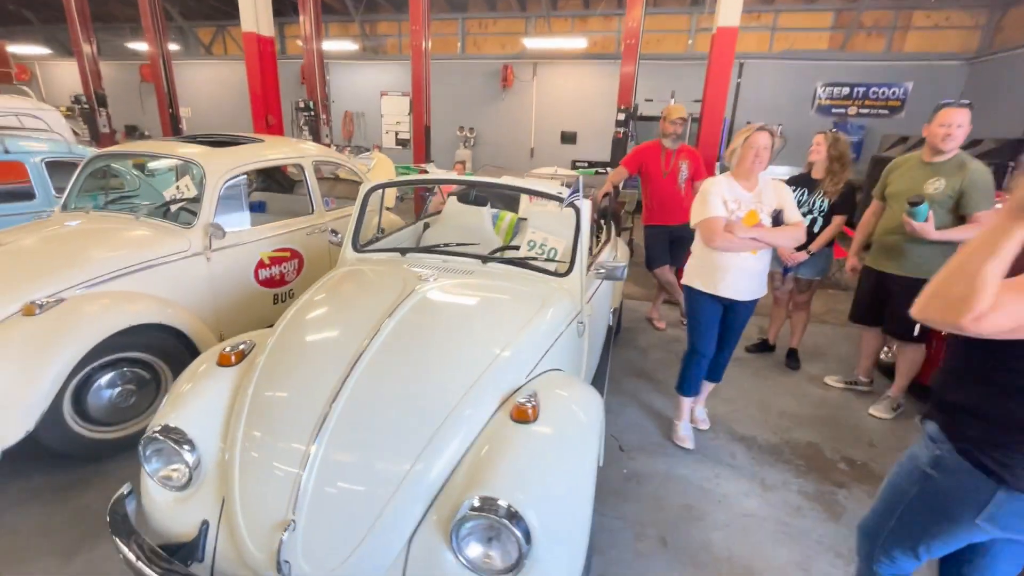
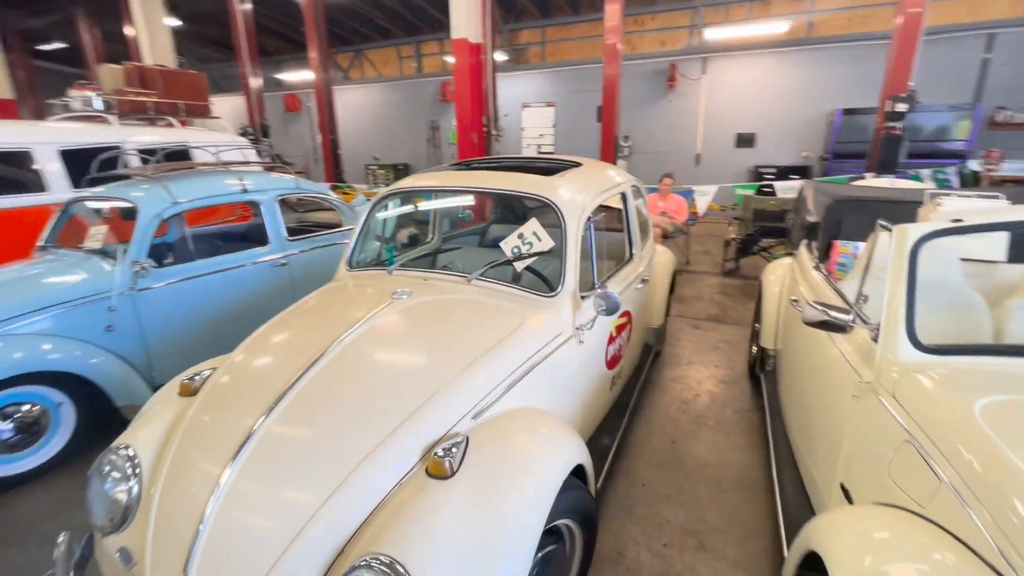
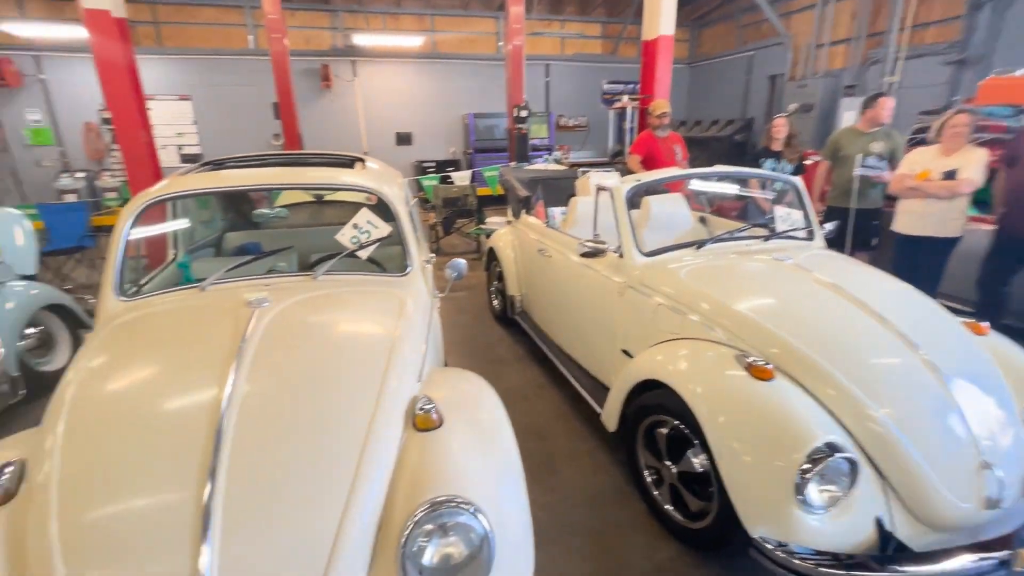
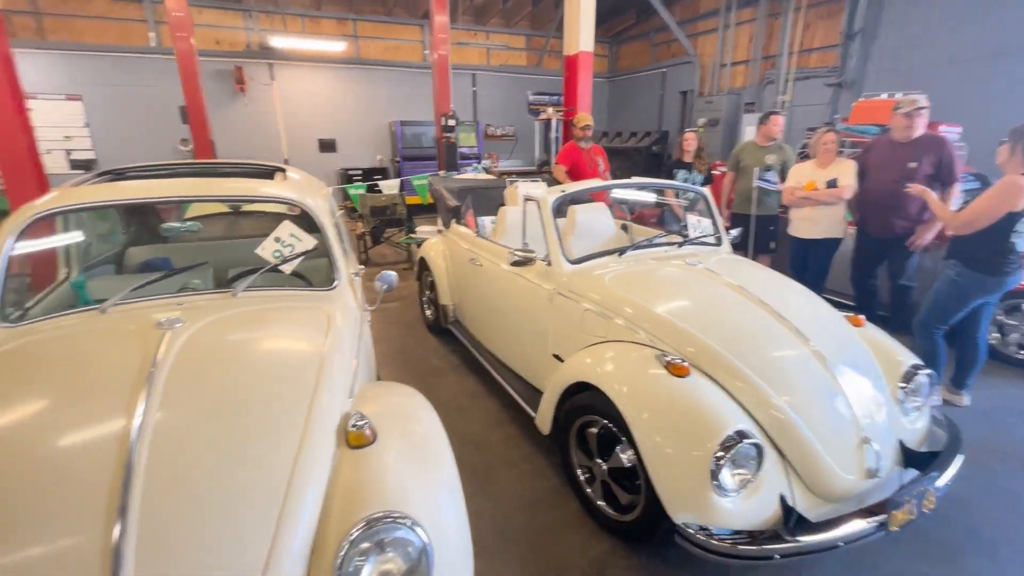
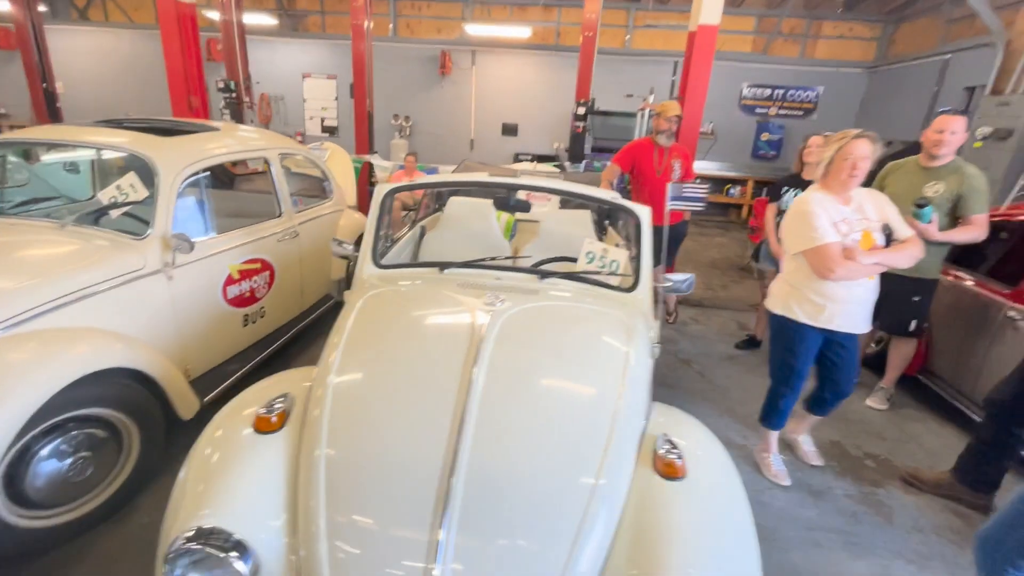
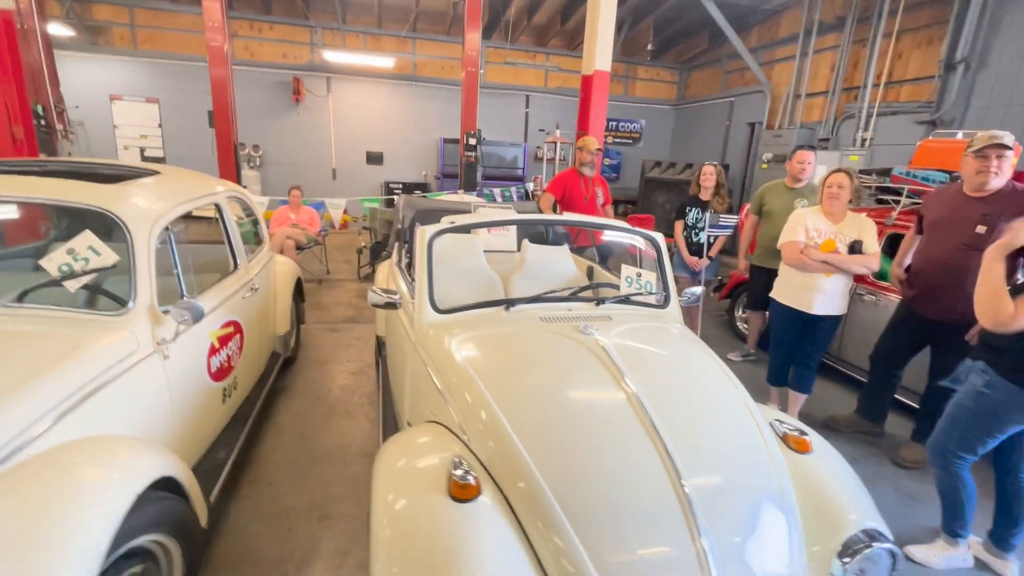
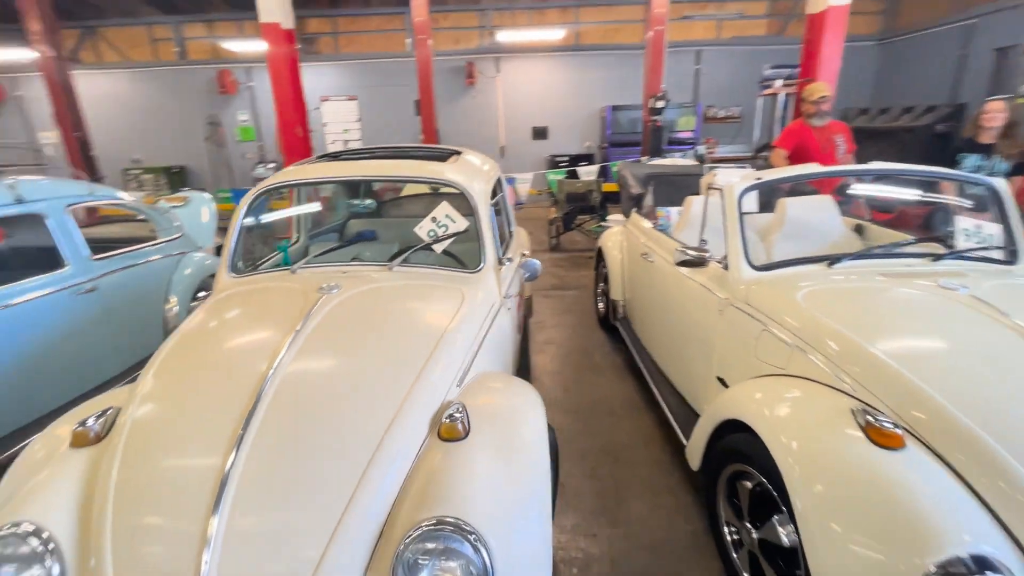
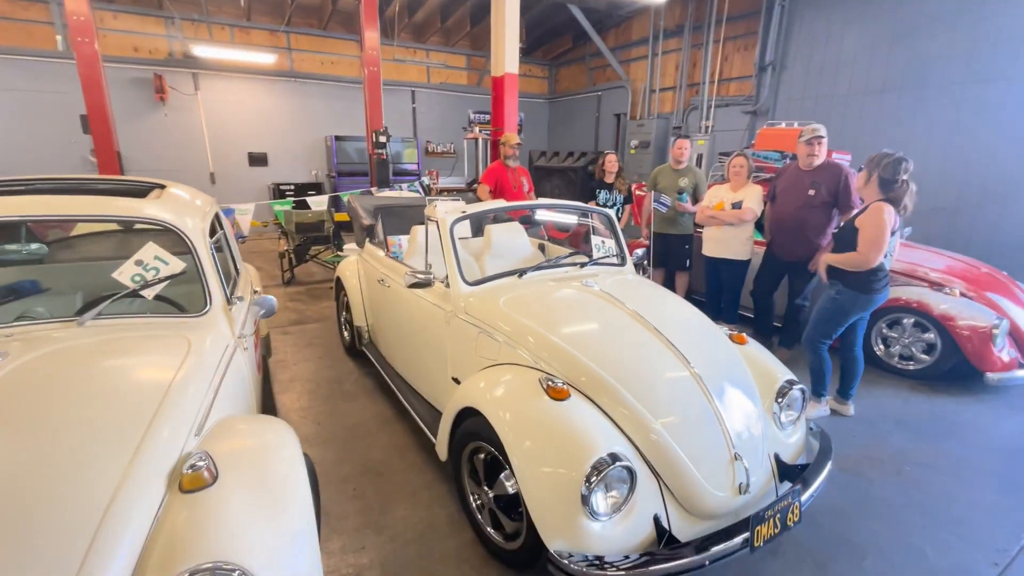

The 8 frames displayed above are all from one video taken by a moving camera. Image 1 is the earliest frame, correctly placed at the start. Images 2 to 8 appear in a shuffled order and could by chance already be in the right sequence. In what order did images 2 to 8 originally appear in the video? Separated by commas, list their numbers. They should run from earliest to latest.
5, 6, 8, 4, 3, 7, 2
